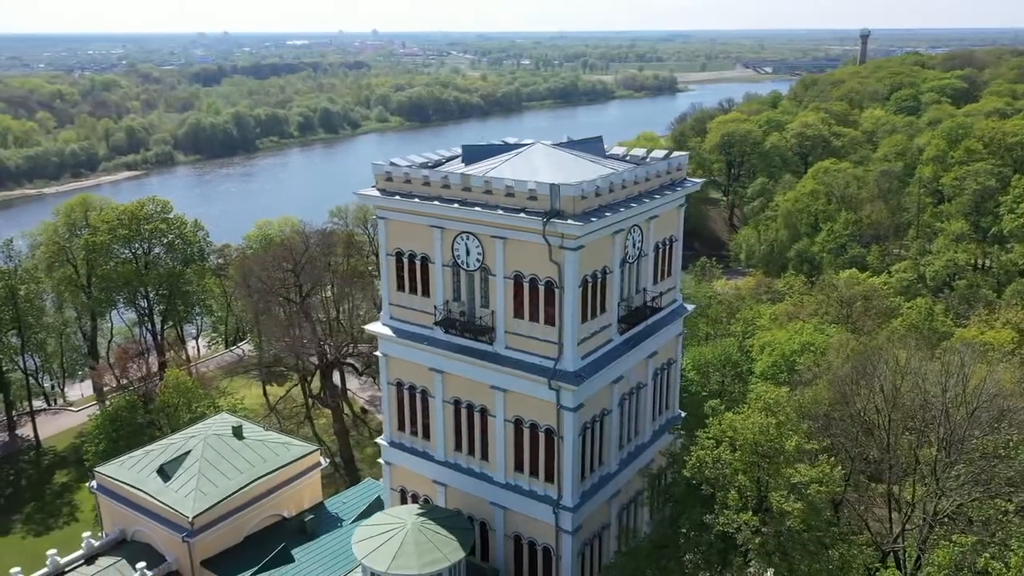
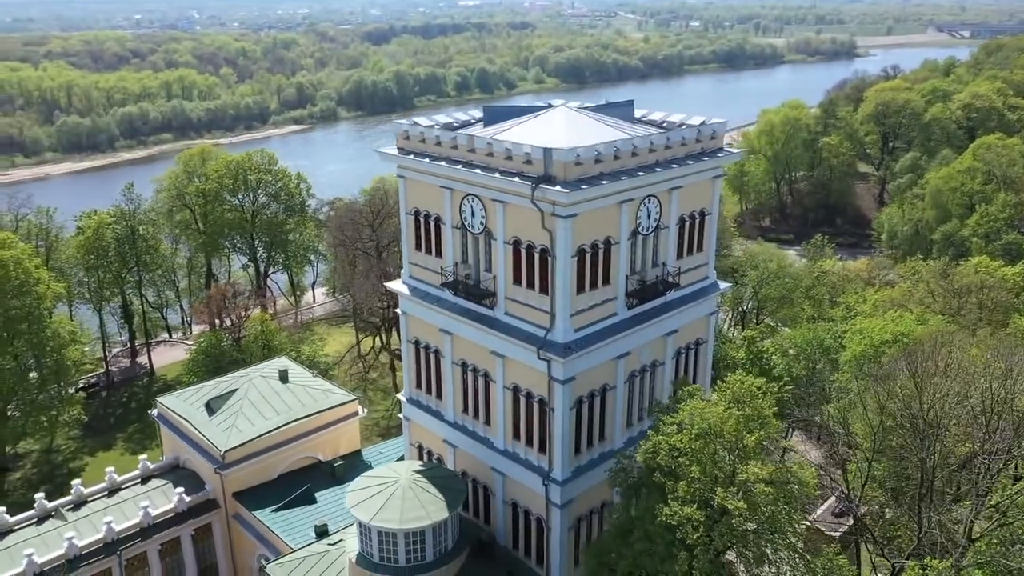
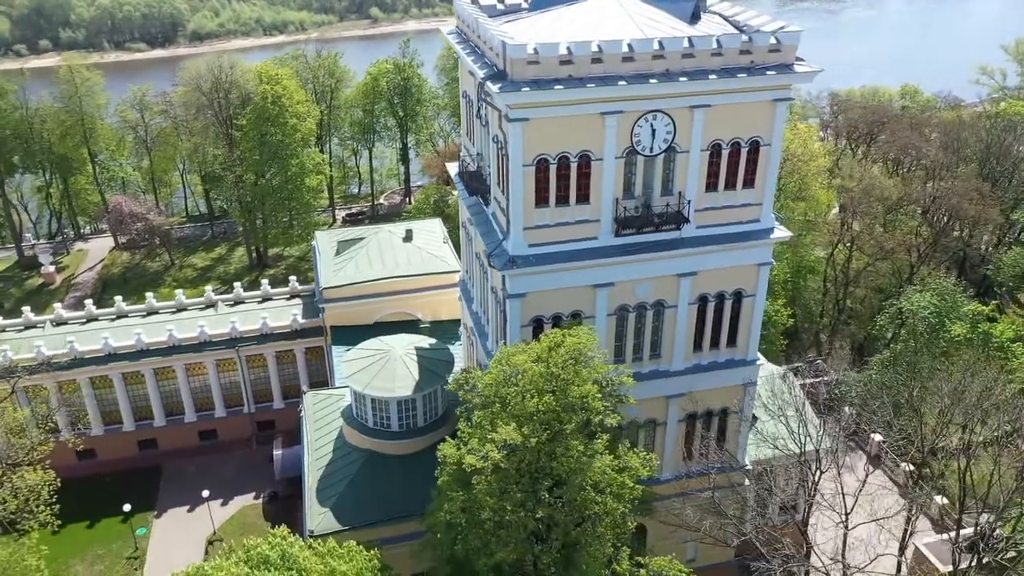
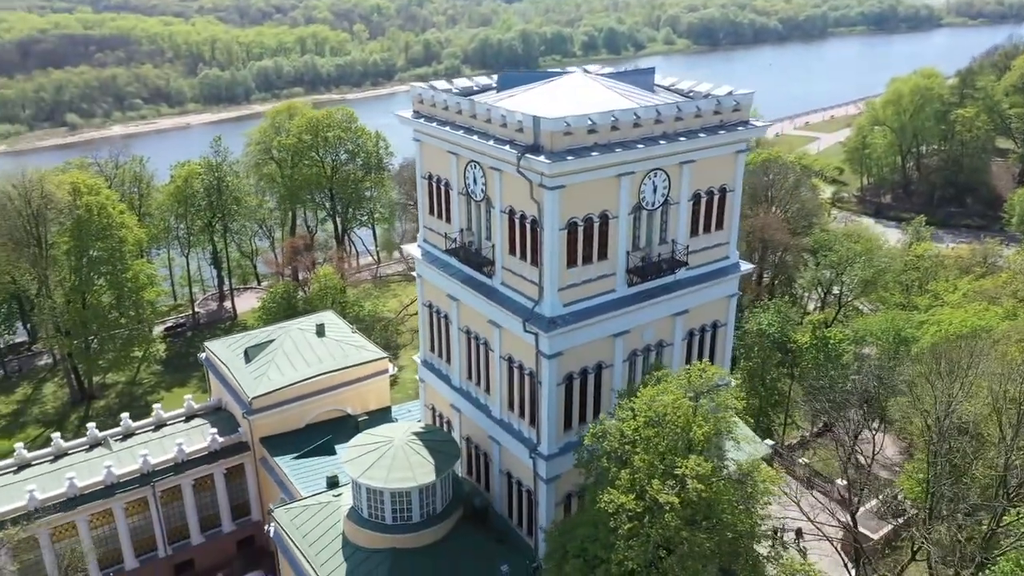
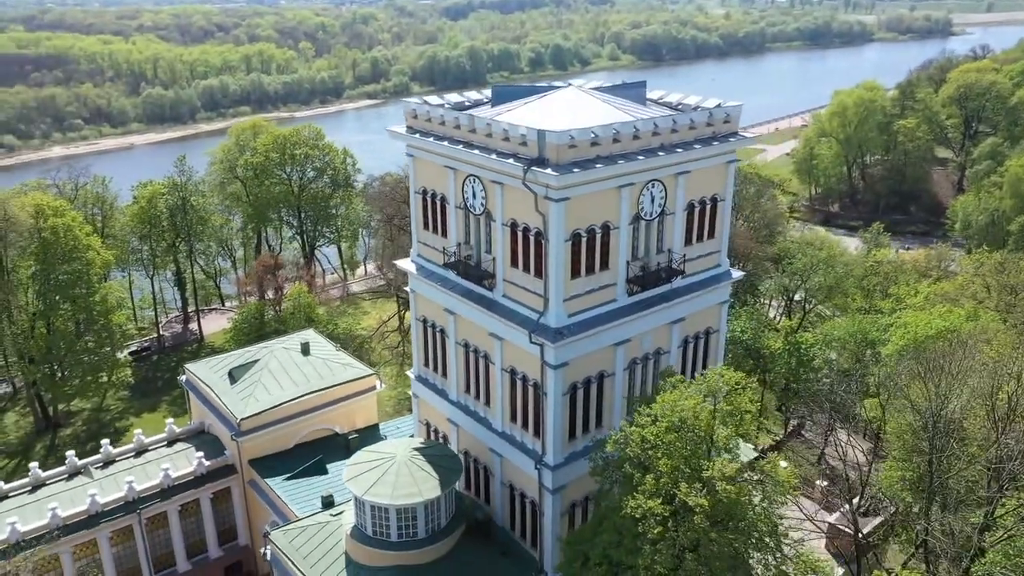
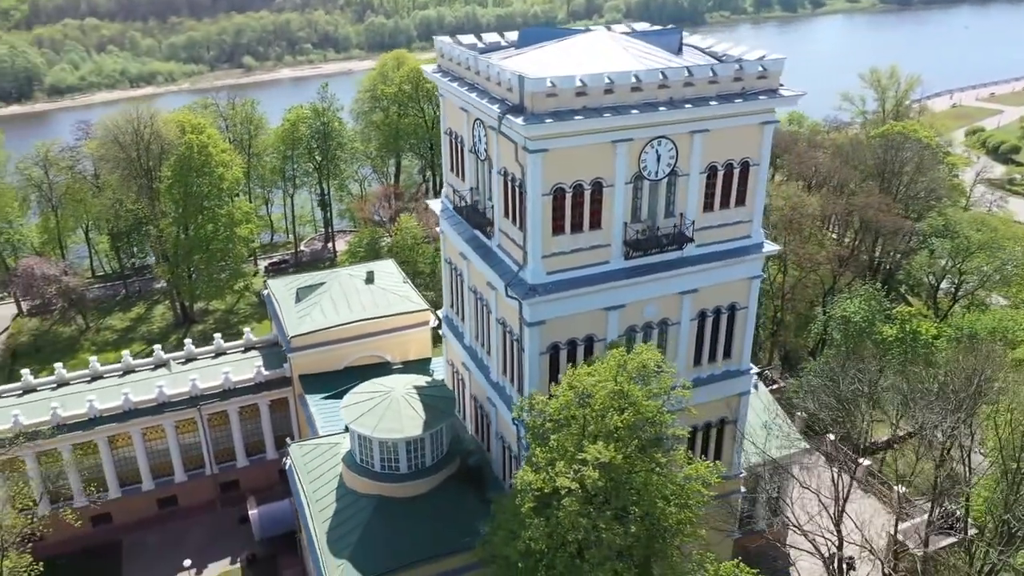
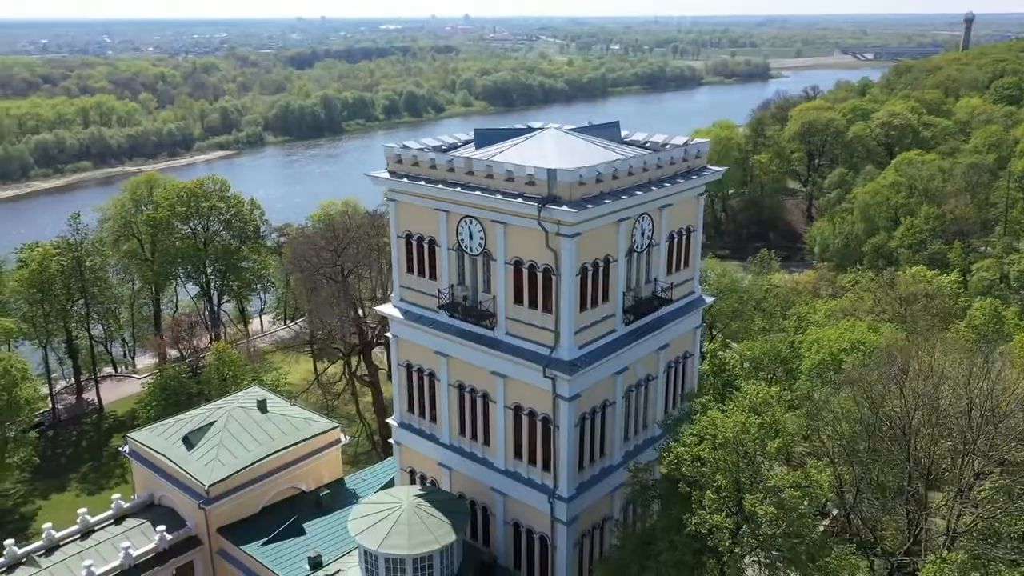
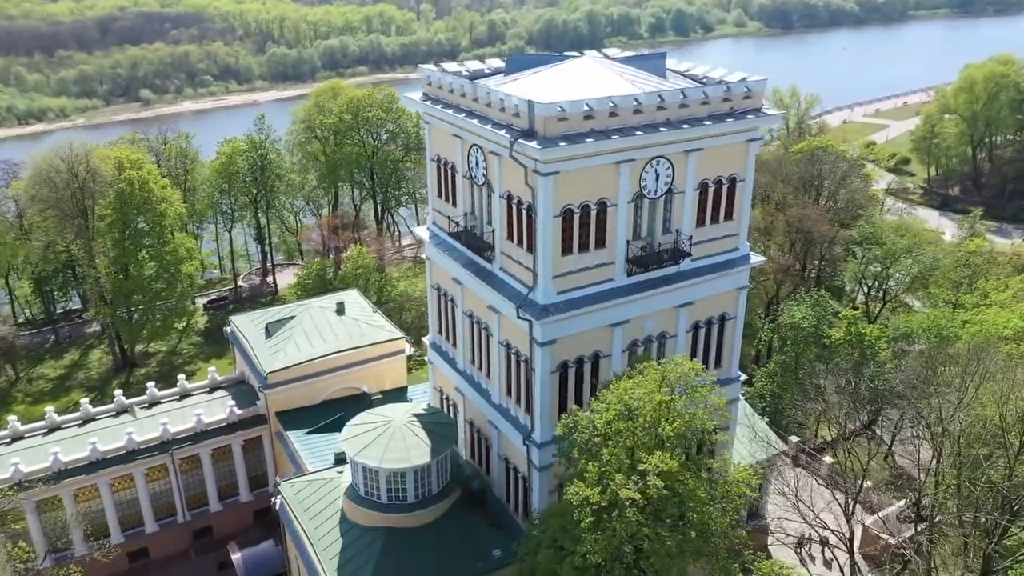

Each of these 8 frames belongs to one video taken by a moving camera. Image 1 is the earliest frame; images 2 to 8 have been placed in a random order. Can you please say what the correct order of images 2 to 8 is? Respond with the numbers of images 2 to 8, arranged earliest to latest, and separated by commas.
7, 2, 5, 4, 8, 6, 3
